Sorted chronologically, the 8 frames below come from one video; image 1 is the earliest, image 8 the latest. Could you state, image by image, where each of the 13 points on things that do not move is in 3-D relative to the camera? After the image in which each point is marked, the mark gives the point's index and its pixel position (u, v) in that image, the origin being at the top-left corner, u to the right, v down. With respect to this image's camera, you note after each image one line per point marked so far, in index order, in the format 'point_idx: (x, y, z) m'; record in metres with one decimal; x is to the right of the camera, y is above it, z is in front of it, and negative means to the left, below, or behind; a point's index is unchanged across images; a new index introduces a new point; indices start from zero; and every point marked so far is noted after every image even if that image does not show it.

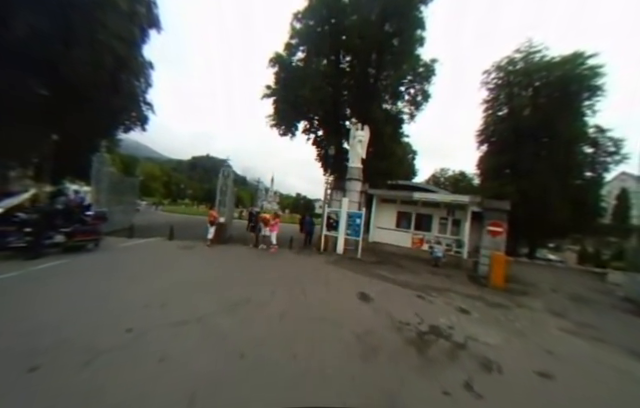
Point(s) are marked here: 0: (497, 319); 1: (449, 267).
0: (+4.2, -2.7, +5.8) m
1: (+6.2, -3.0, +11.9) m
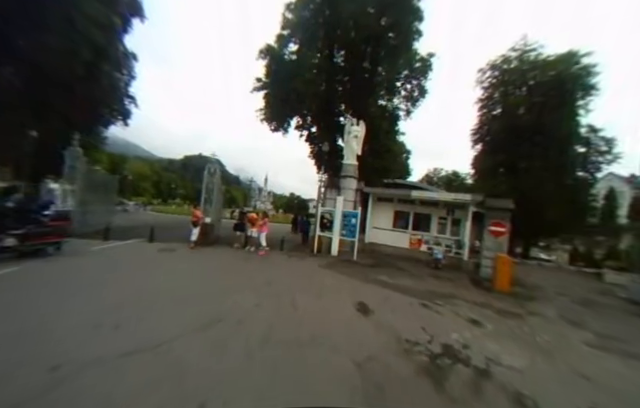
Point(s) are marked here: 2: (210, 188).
0: (+4.0, -2.7, +5.1) m
1: (+5.9, -3.0, +11.2) m
2: (-5.8, +0.8, +13.2) m
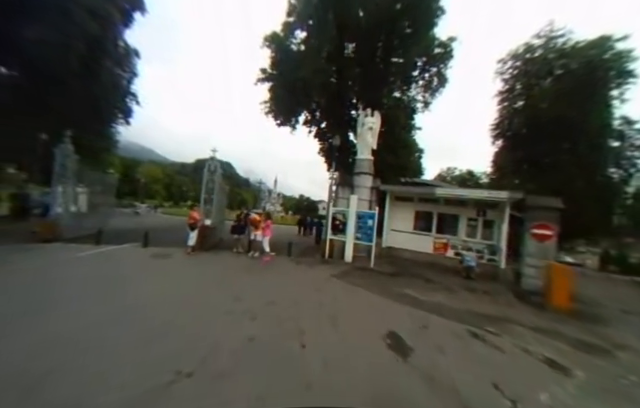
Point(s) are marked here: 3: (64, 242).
0: (+4.3, -2.6, +3.6) m
1: (+6.4, -2.9, +9.6) m
2: (-5.3, +0.7, +12.0) m
3: (-12.3, -1.9, +11.7) m
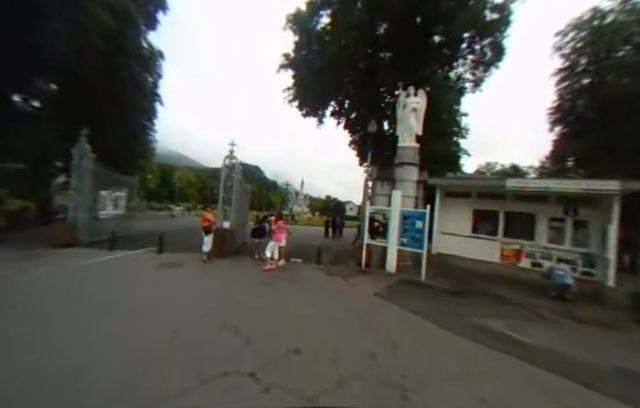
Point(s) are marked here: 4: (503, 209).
0: (+4.8, -2.4, +1.2) m
1: (+7.5, -2.7, +6.9) m
2: (-3.9, +0.7, +10.6) m
3: (-10.9, -2.0, +11.0) m
4: (+7.1, -0.2, +9.7) m
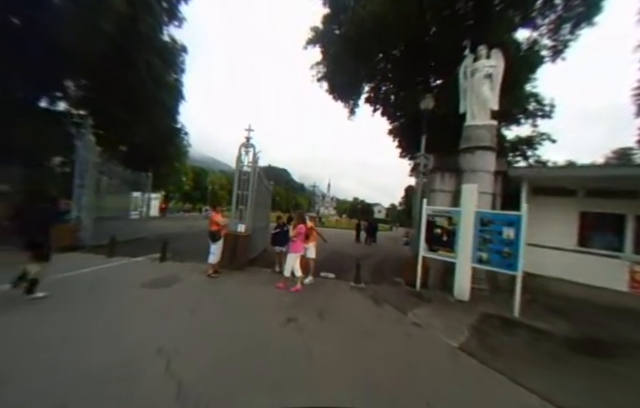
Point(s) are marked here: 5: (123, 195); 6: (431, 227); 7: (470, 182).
0: (+5.0, -2.3, -1.7) m
1: (+8.3, -2.7, +3.7) m
2: (-2.6, +0.8, +8.6) m
3: (-9.5, -1.9, +9.8) m
4: (+8.2, -0.2, +6.5) m
5: (-11.1, +0.5, +13.8) m
6: (+3.1, -0.7, +7.1) m
7: (+4.2, +0.6, +7.0) m
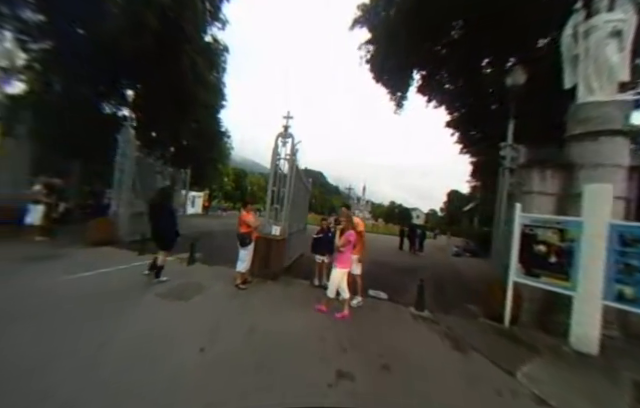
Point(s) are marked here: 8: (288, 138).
0: (+4.9, -2.4, -3.8) m
1: (+8.9, -2.9, +1.1) m
2: (-1.1, +0.8, +7.4) m
3: (-7.9, -1.7, +9.5) m
4: (+9.3, -0.4, +3.9) m
5: (-8.8, +0.7, +13.8) m
6: (+4.3, -0.8, +5.1) m
7: (+5.4, +0.5, +4.9) m
8: (-1.0, +2.0, +7.5) m
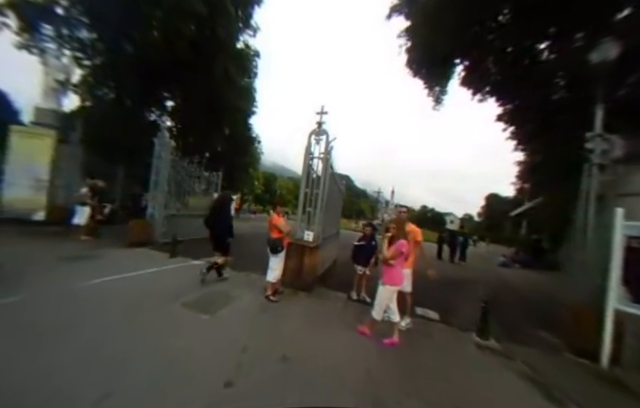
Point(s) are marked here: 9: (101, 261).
0: (+4.6, -2.3, -5.1) m
1: (+9.1, -3.0, -0.6) m
2: (-0.1, +0.7, +6.8) m
3: (-6.7, -1.8, +9.6) m
4: (+9.8, -0.5, +2.1) m
5: (-7.1, +0.5, +14.0) m
6: (+5.0, -0.9, +3.9) m
7: (+6.1, +0.4, +3.6) m
8: (0.0, +1.9, +6.9) m
9: (-7.1, -1.8, +8.0) m
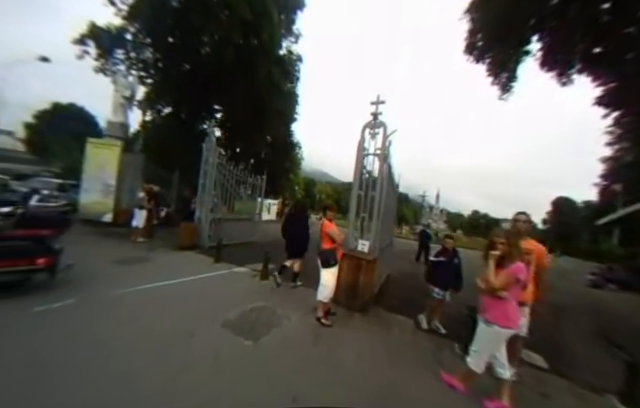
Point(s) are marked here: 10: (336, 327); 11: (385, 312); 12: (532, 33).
0: (+4.0, -2.2, -6.7) m
1: (+9.1, -3.0, -3.0) m
2: (+1.2, +0.6, +5.9) m
3: (-4.9, -1.9, +9.6) m
4: (+10.3, -0.5, -0.3) m
5: (-4.5, +0.3, +14.0) m
6: (+5.8, -0.9, +2.2) m
7: (+6.8, +0.3, +1.7) m
8: (+1.4, +1.8, +5.9) m
9: (-5.5, -2.0, +8.1) m
10: (+0.3, -2.2, +4.4) m
11: (+1.4, -2.3, +5.4) m
12: (+8.5, +6.9, +9.9) m
